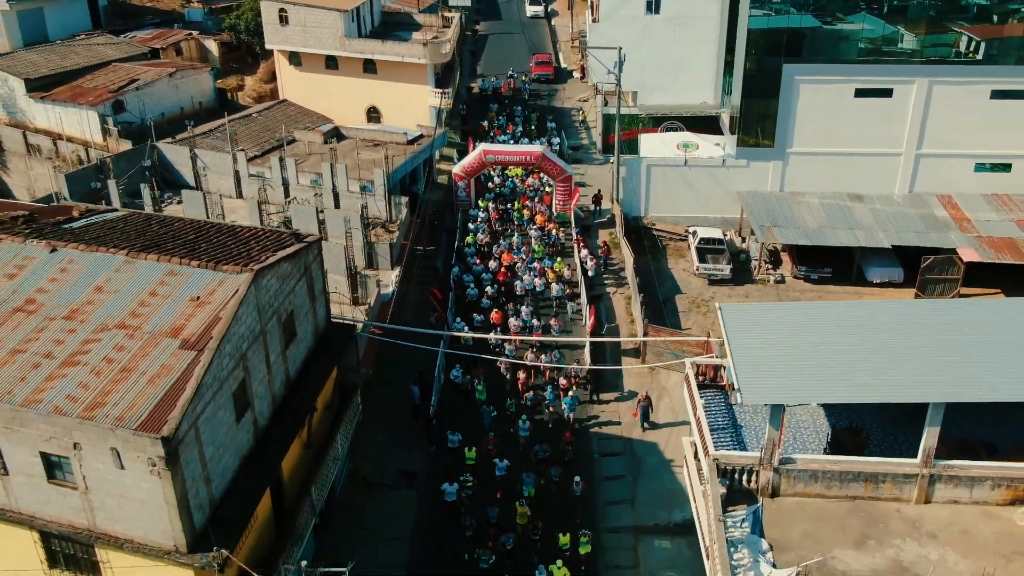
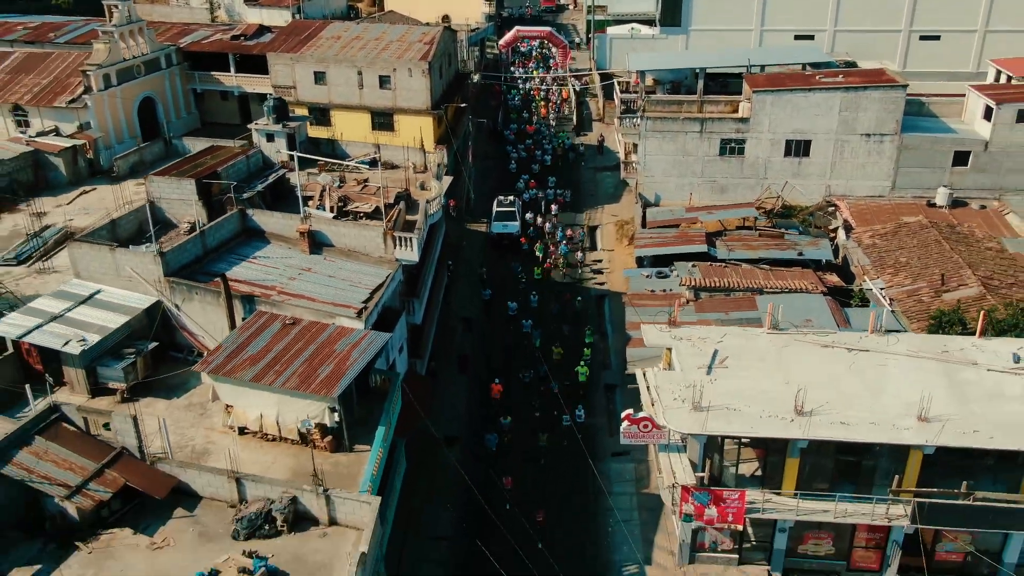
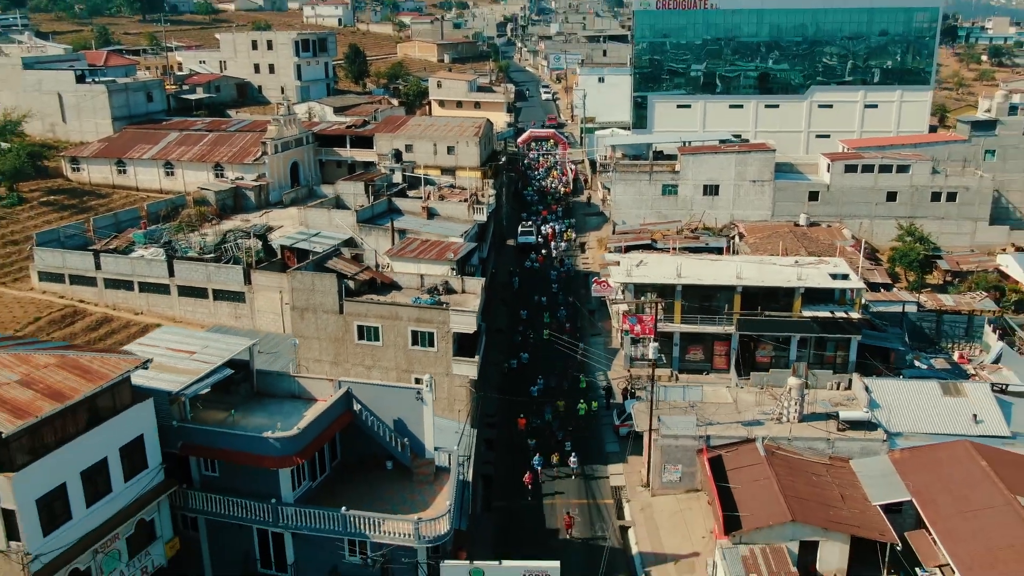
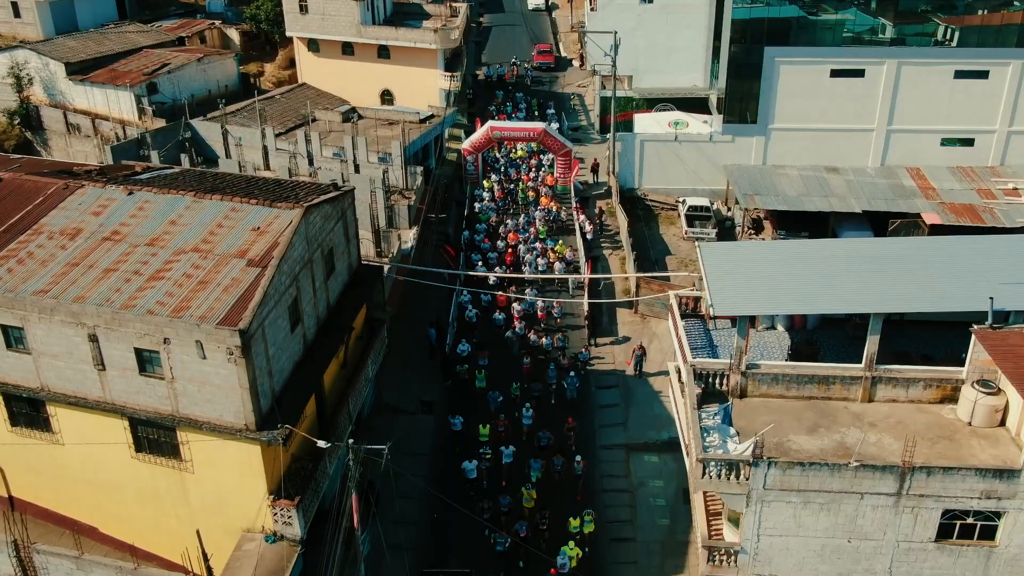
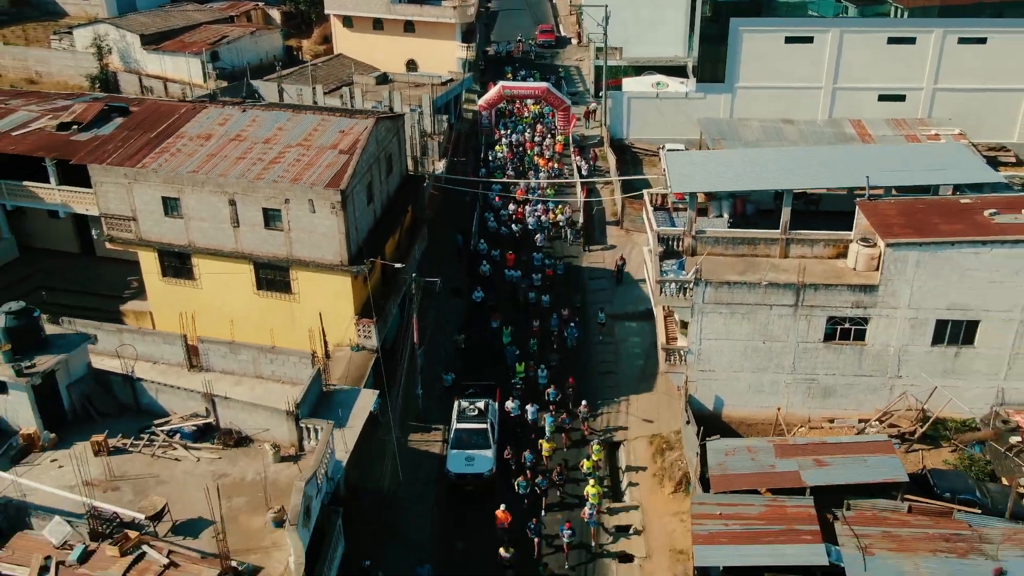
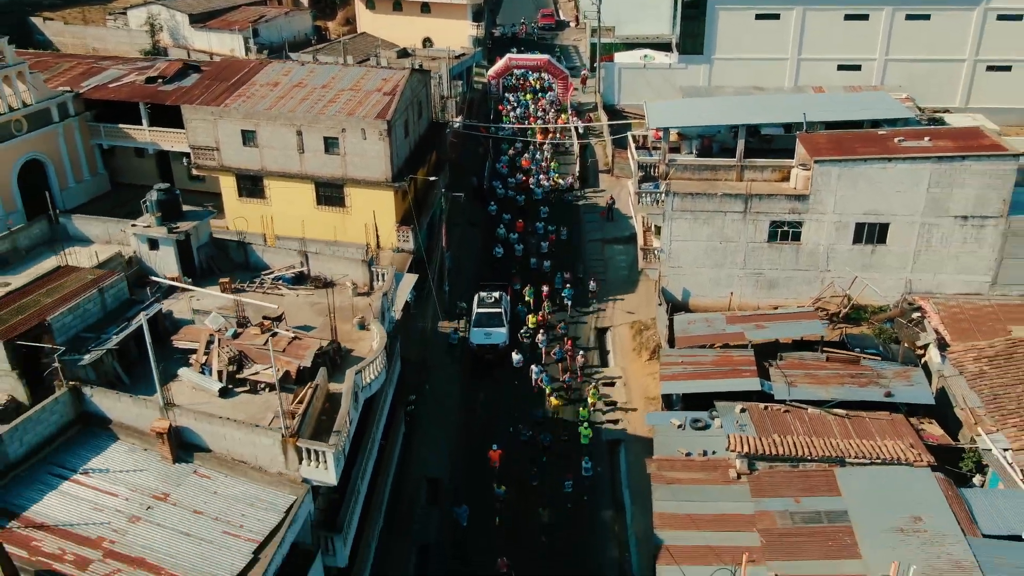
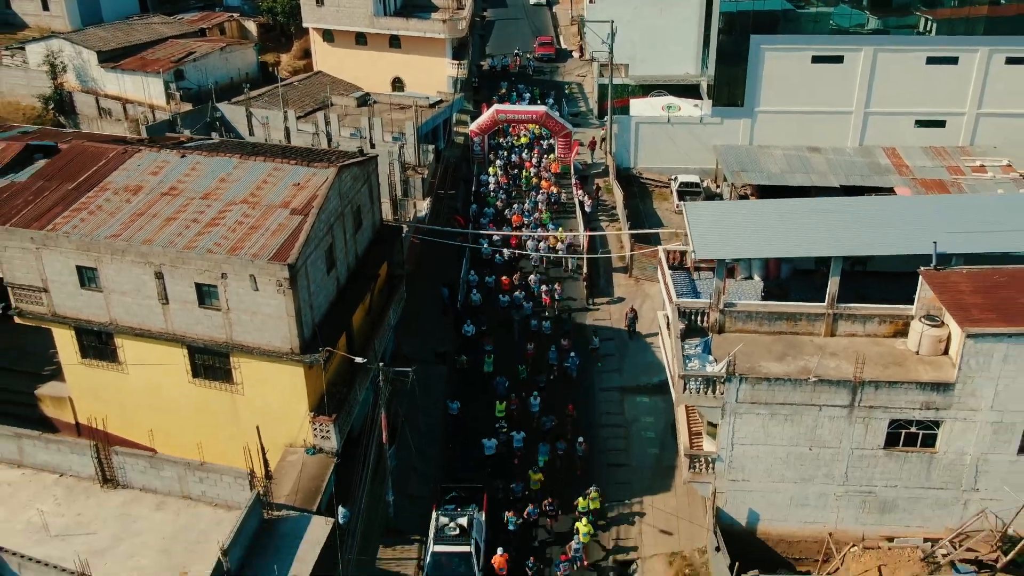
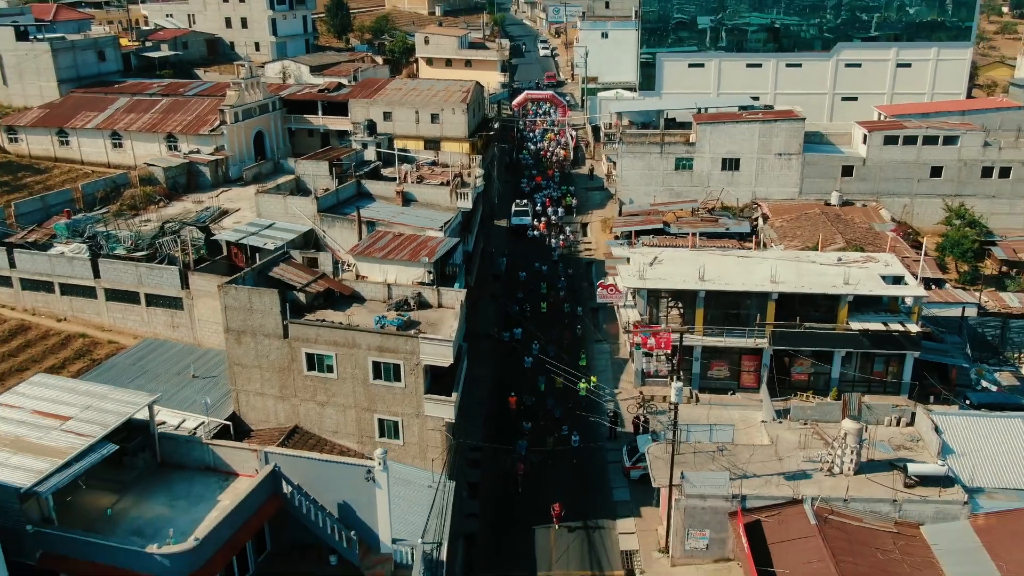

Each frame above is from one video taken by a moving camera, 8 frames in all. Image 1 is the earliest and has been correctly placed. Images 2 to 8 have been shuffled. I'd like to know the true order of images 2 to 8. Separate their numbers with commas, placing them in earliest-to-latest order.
4, 7, 5, 6, 2, 8, 3
